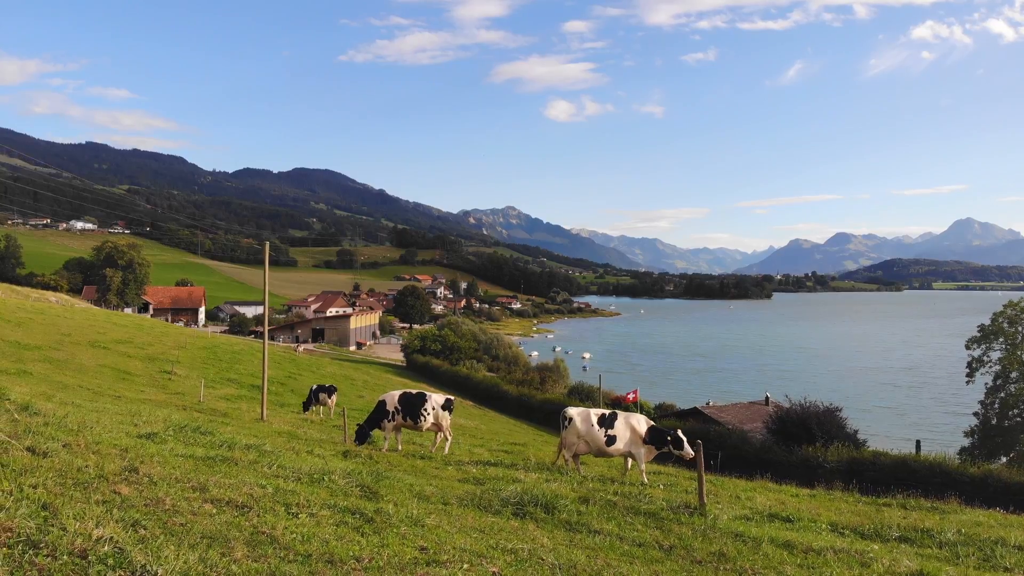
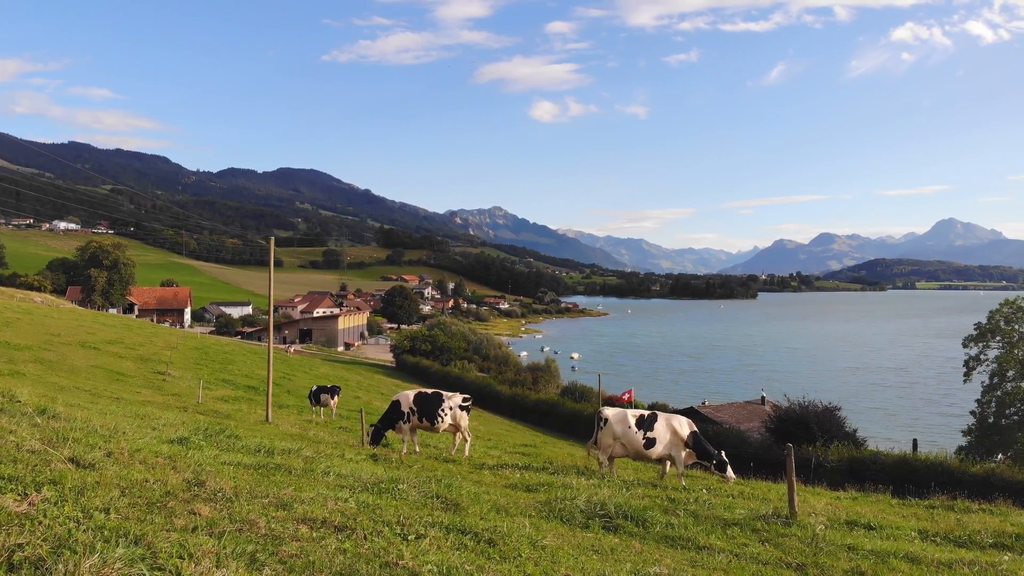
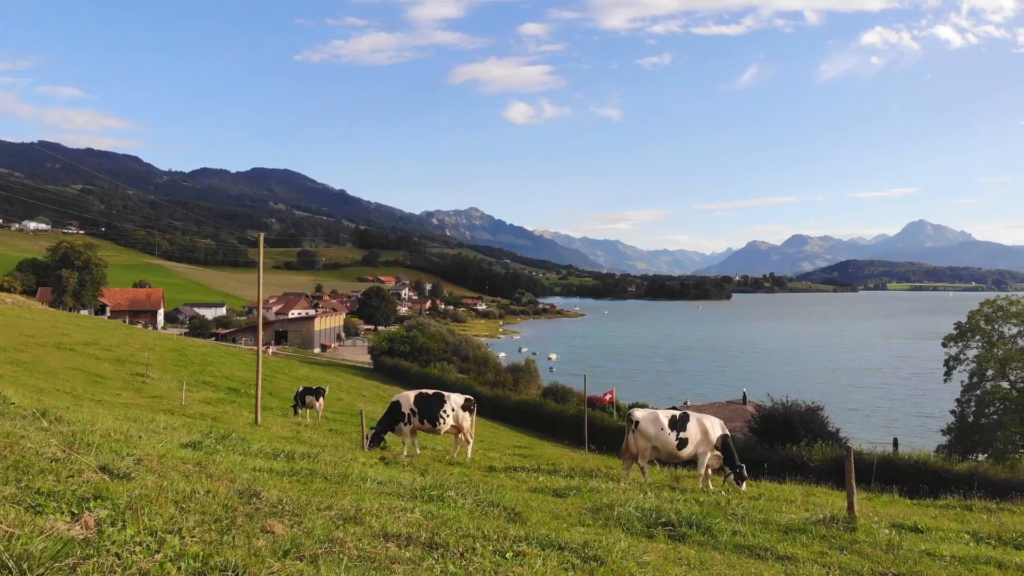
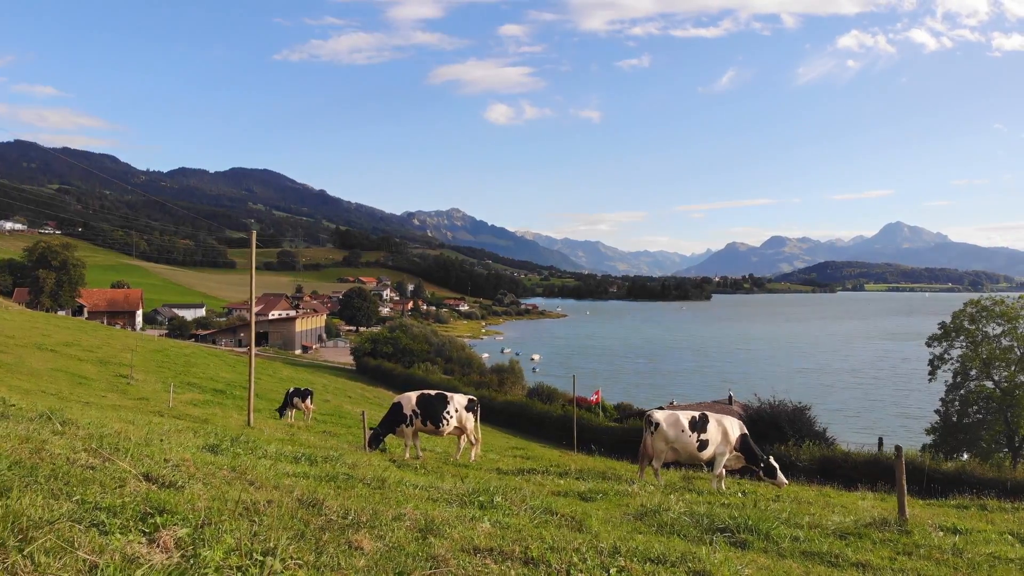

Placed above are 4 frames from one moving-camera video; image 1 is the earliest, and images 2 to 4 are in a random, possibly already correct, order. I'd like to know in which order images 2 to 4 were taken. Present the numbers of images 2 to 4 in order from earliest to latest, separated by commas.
2, 3, 4
